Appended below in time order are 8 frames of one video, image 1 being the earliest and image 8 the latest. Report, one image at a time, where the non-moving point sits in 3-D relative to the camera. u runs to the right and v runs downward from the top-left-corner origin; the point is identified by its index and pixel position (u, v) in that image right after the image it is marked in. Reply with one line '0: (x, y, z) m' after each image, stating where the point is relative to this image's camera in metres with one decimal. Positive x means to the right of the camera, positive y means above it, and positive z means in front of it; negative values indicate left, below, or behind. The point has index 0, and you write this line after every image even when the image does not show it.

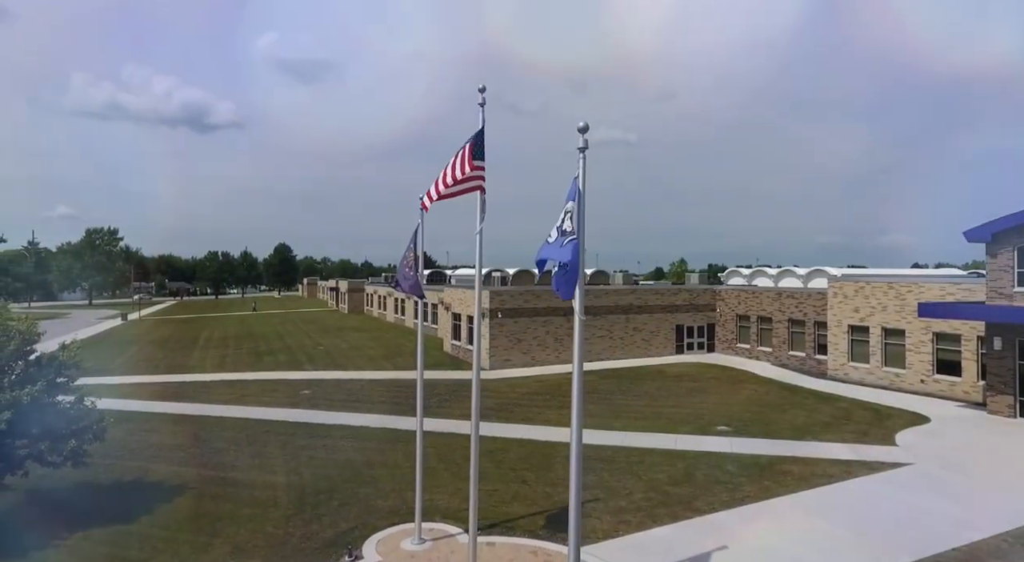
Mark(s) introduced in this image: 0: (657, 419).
0: (+4.0, -3.8, +18.3) m
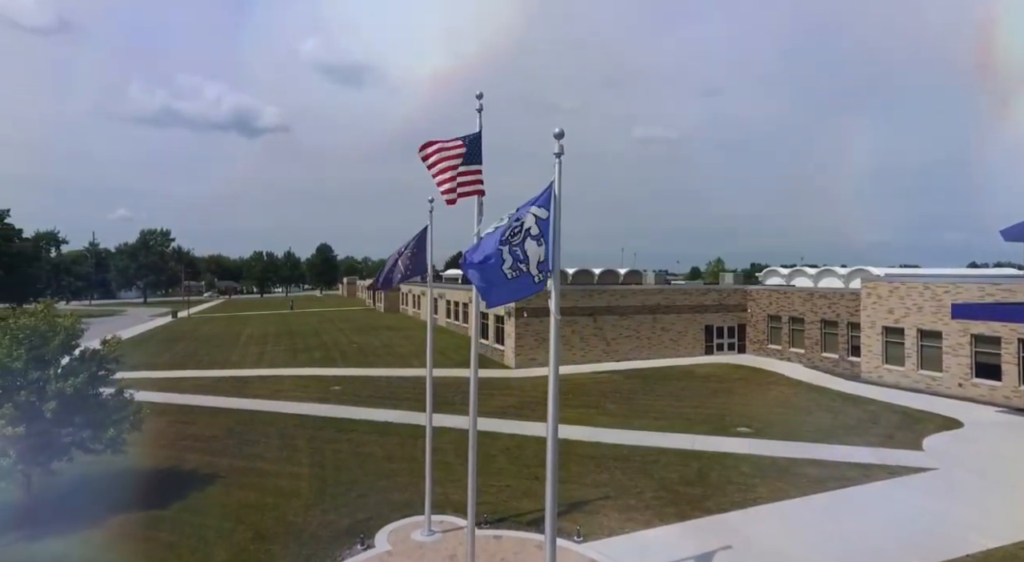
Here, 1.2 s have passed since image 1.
0: (+4.5, -3.8, +18.4) m
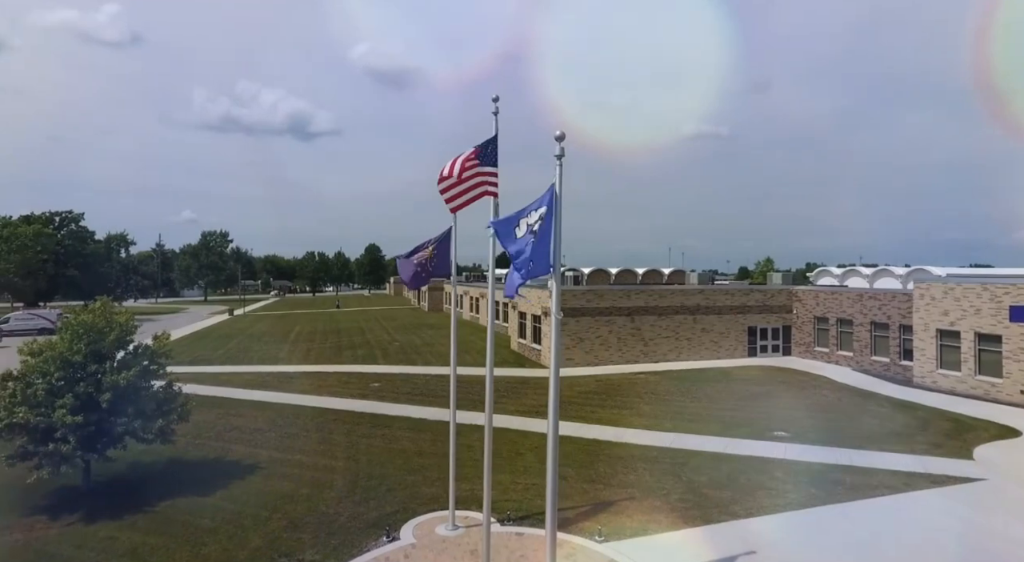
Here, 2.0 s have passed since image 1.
0: (+5.4, -3.8, +18.1) m
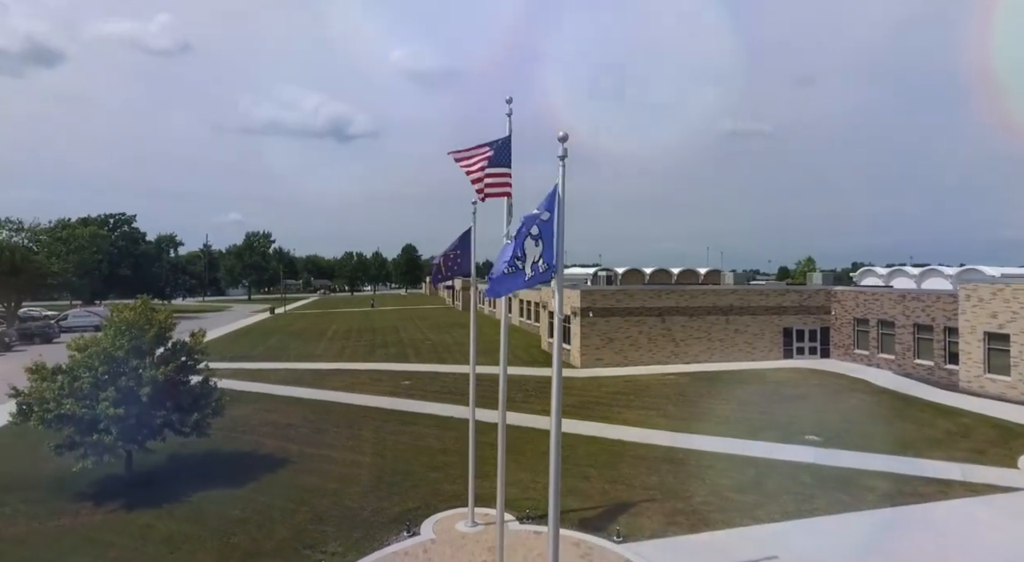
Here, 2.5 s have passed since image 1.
0: (+6.1, -3.8, +17.9) m
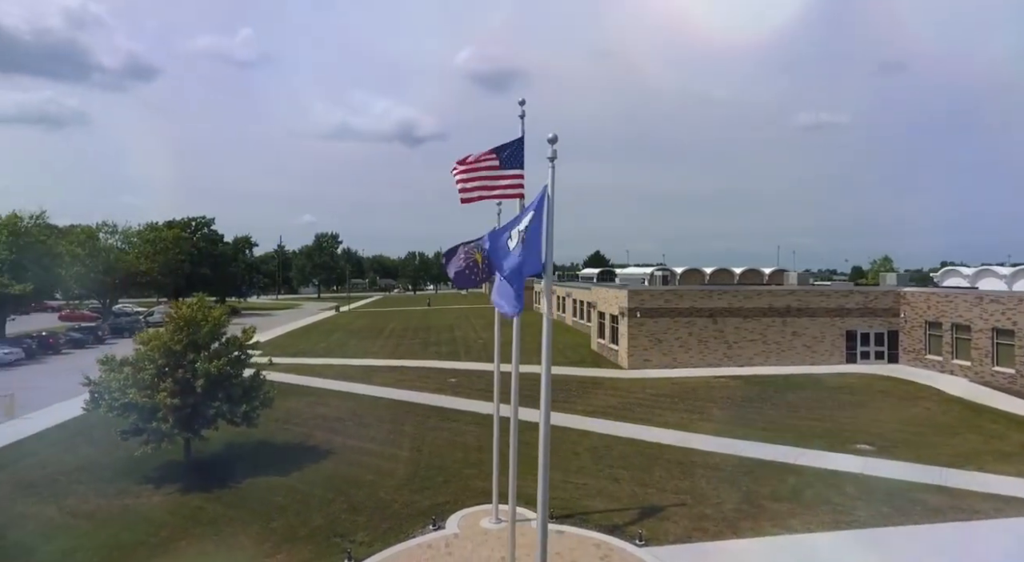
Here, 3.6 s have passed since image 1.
0: (+7.1, -3.8, +17.2) m
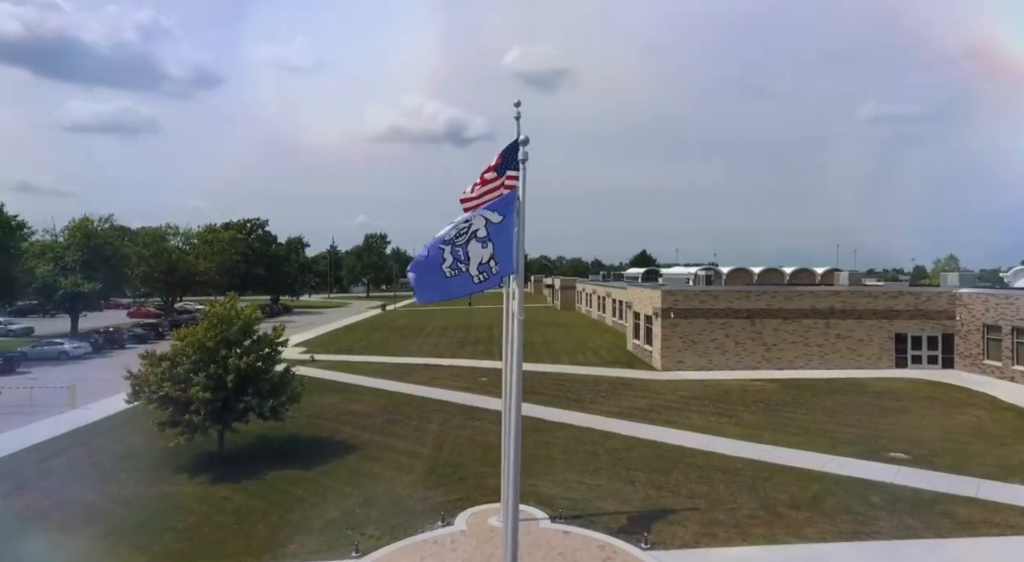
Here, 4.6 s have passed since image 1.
0: (+7.6, -3.8, +16.5) m
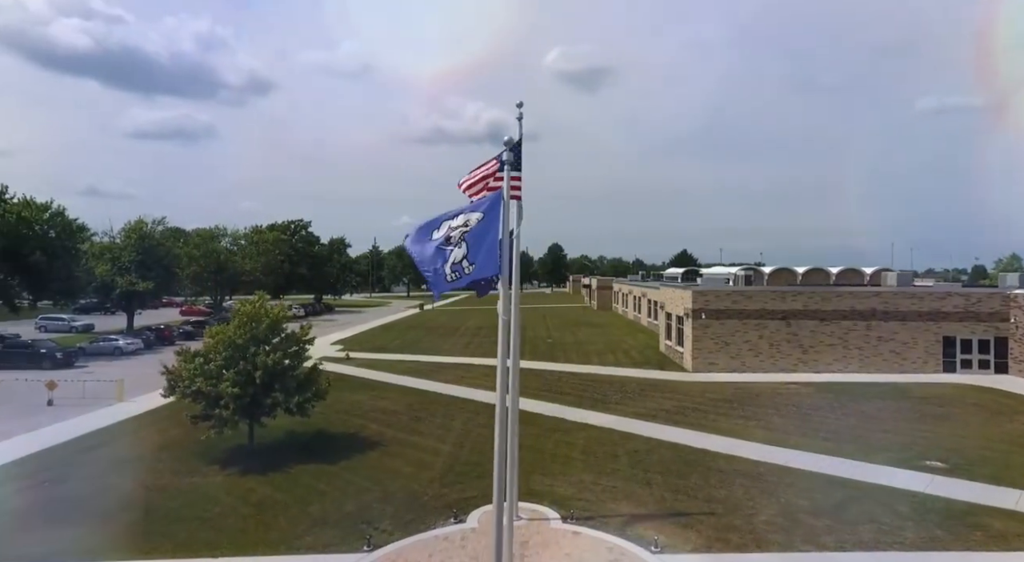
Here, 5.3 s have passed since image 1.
0: (+8.1, -3.8, +15.8) m
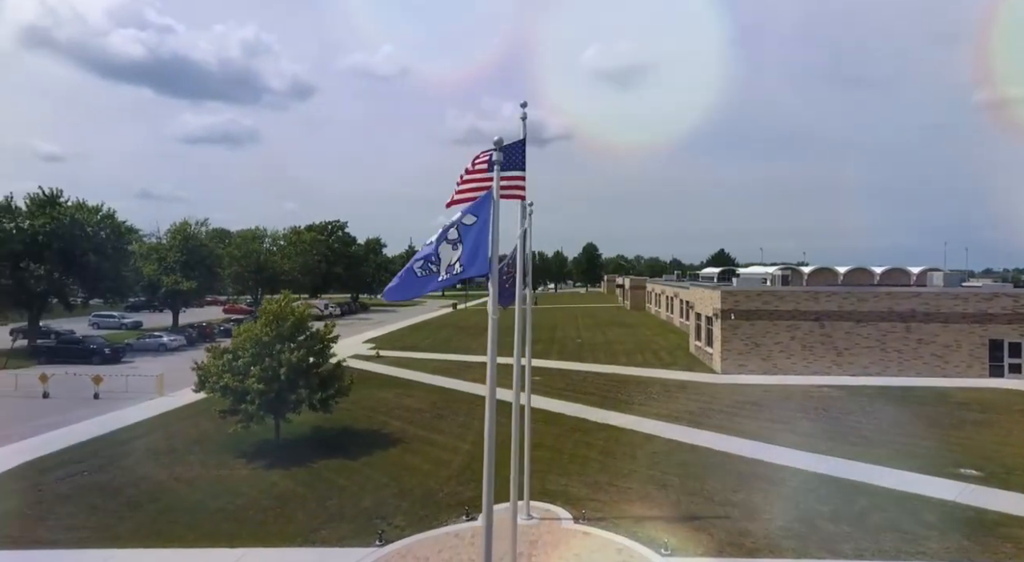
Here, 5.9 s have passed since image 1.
0: (+8.5, -3.8, +15.2) m
